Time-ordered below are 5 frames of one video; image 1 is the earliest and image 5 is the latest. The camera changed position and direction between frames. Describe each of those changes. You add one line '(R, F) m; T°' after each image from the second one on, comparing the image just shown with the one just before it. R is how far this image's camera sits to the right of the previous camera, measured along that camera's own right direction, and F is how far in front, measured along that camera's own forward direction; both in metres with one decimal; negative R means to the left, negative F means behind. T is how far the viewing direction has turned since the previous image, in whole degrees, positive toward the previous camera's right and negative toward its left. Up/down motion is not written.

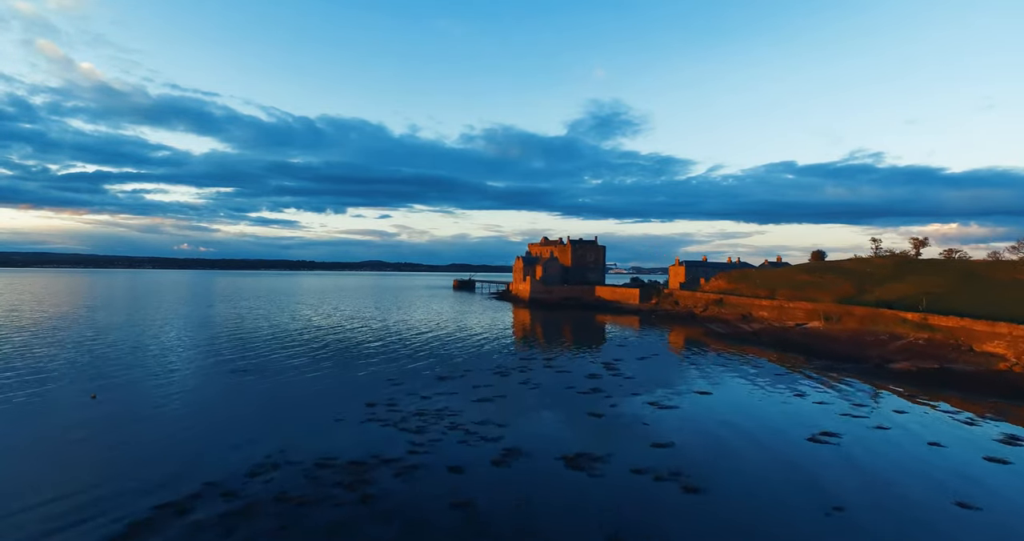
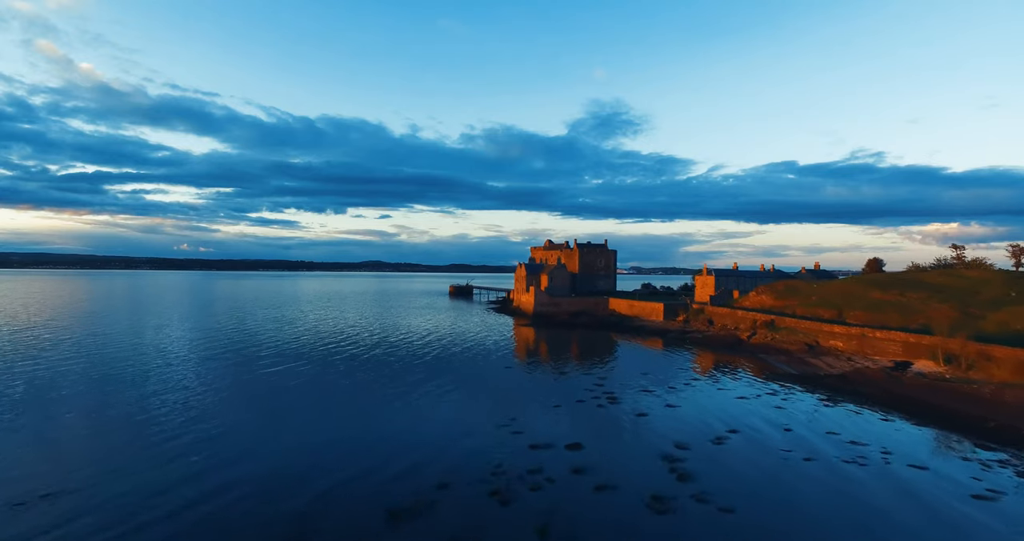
(-0.1, +3.6) m; 0°
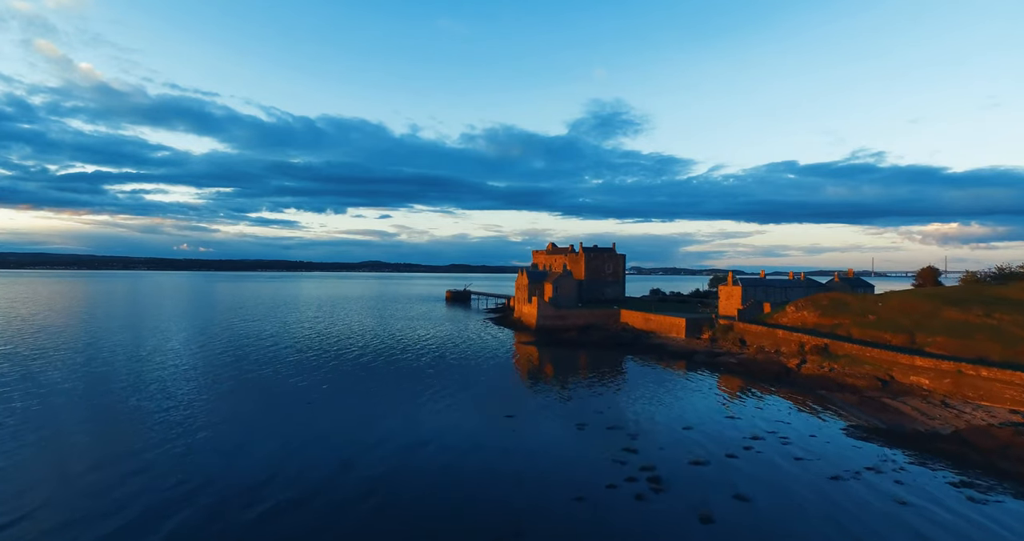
(0.0, +2.6) m; 0°
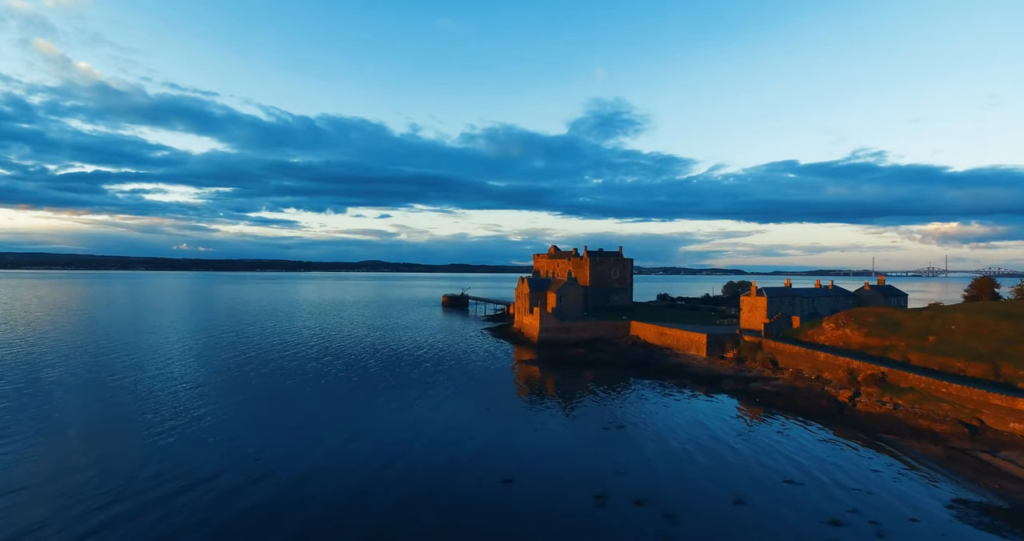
(0.0, +2.1) m; 0°
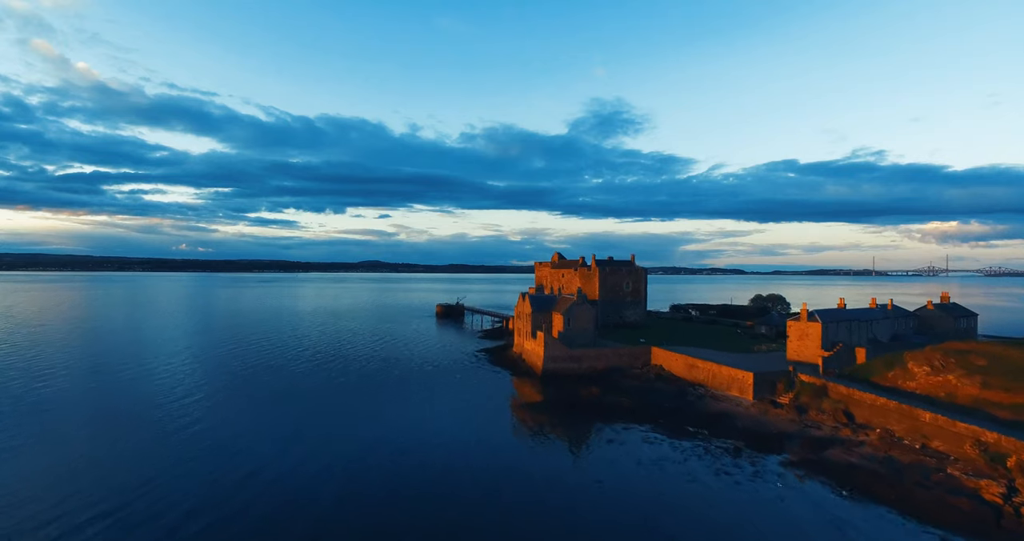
(0.0, +3.3) m; 0°
